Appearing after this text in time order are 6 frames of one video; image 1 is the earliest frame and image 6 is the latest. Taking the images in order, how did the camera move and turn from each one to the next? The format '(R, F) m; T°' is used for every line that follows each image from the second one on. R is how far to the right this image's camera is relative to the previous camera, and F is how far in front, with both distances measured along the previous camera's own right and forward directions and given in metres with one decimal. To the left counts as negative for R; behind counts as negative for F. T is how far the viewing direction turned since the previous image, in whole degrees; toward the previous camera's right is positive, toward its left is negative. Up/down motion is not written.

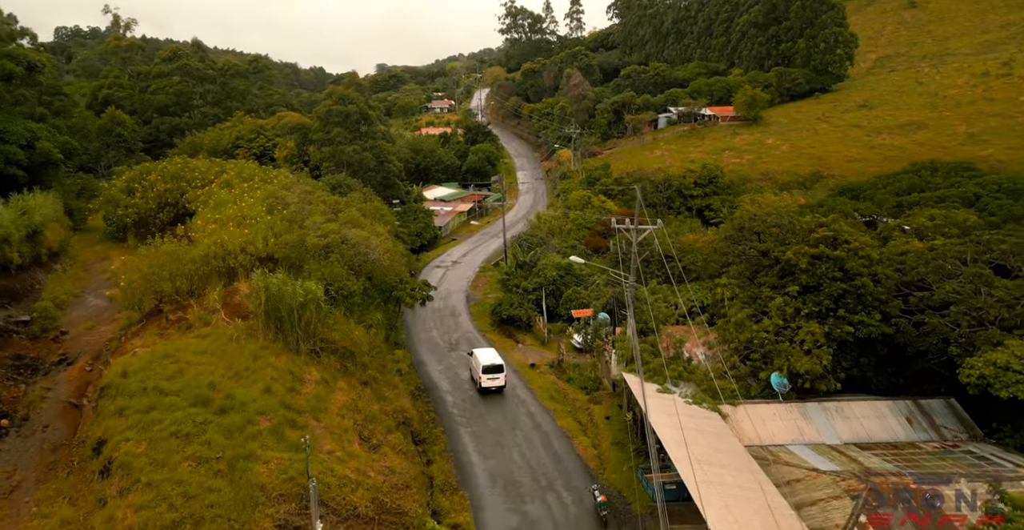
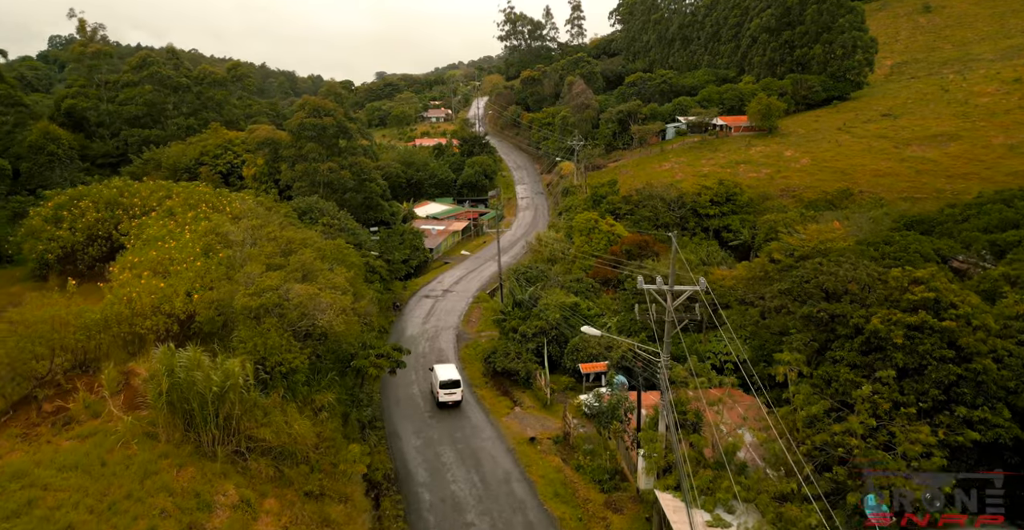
(+0.2, +3.9) m; 0°
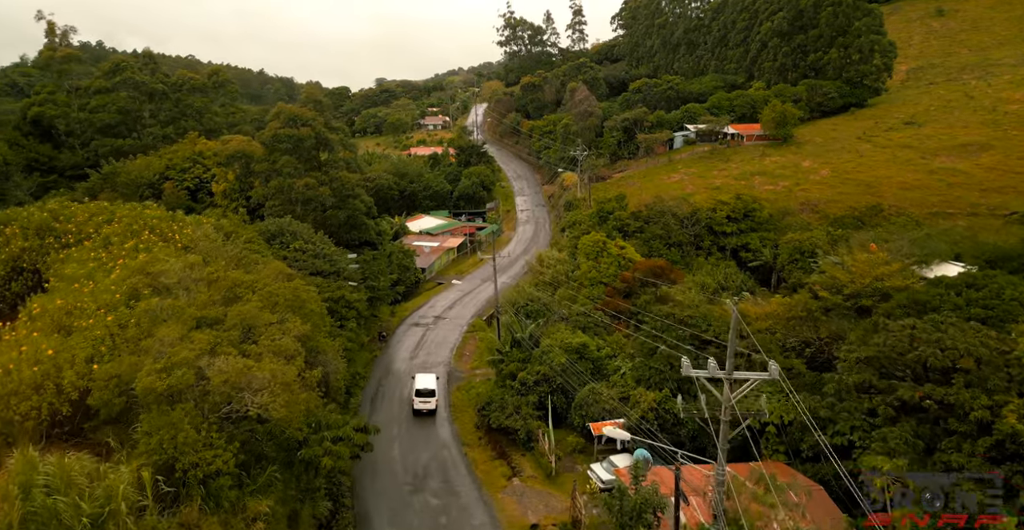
(+0.1, +3.1) m; 0°
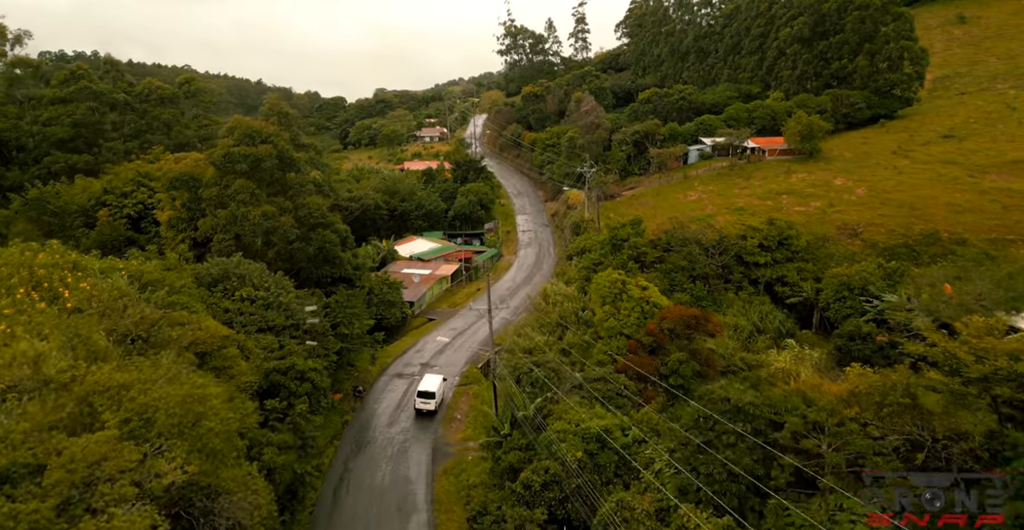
(0.0, +4.4) m; 0°
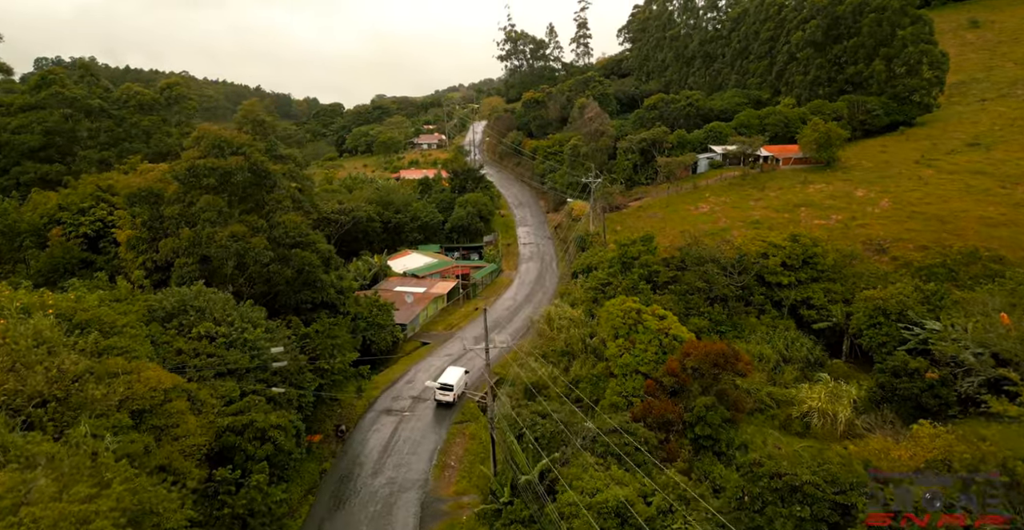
(0.0, +2.5) m; 0°
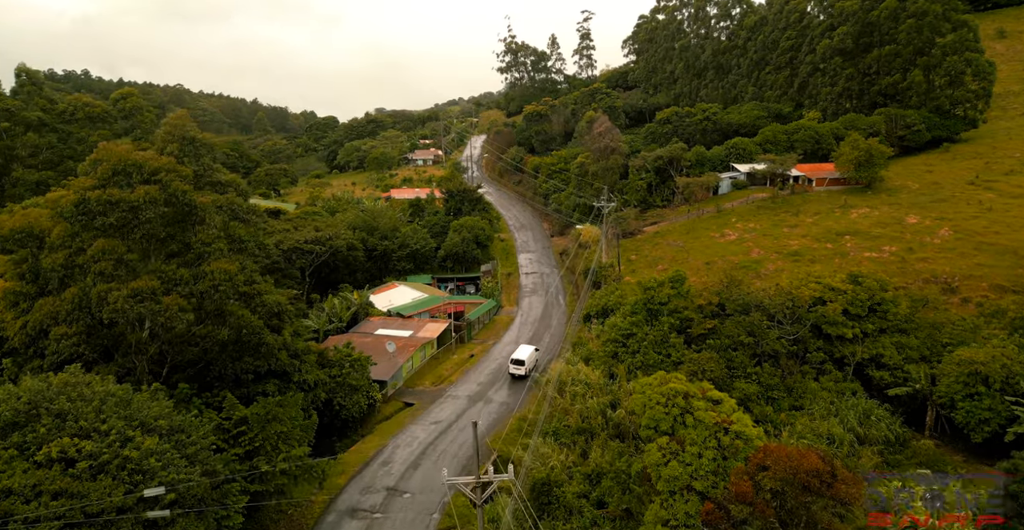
(-0.1, +5.0) m; 0°
